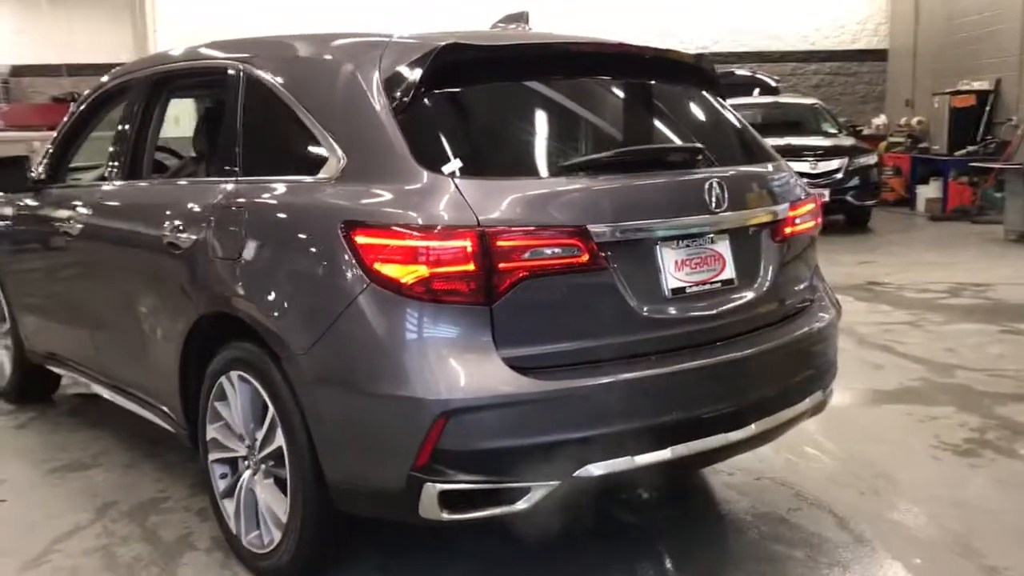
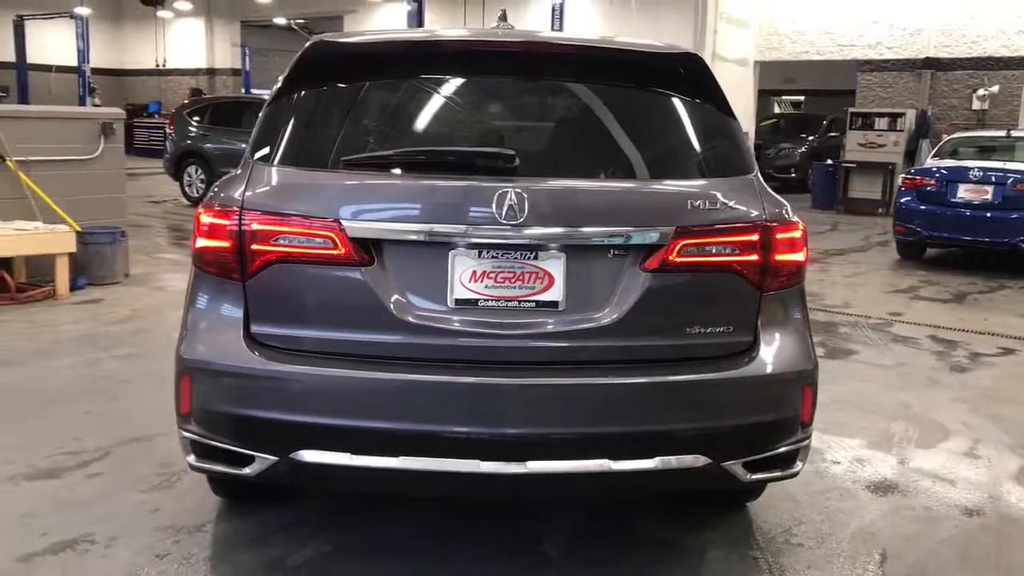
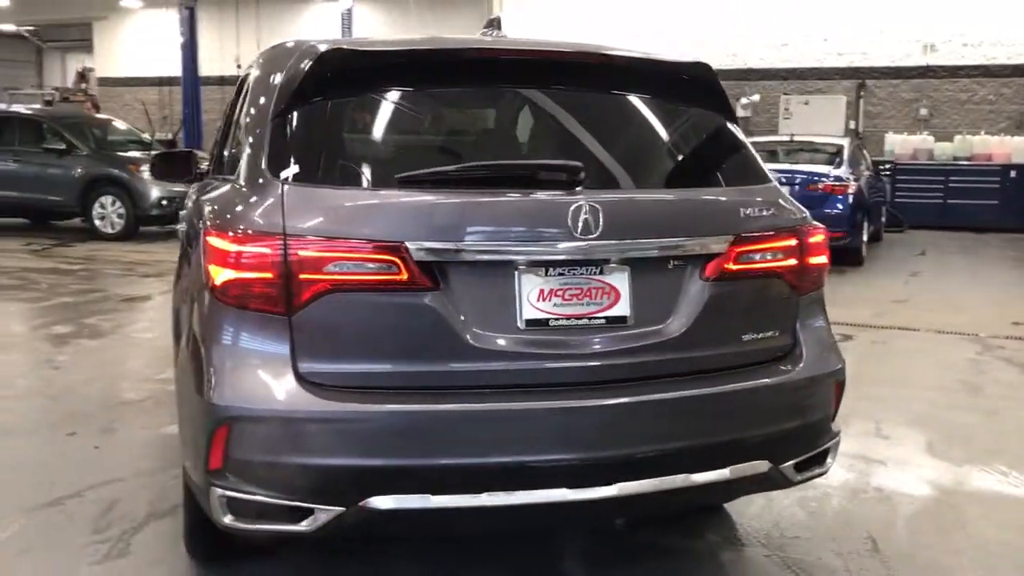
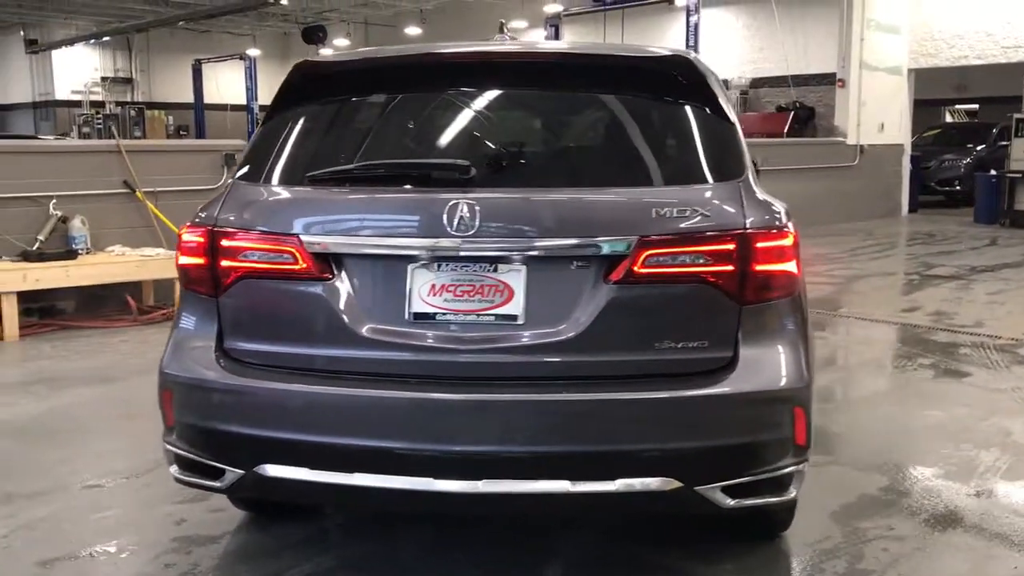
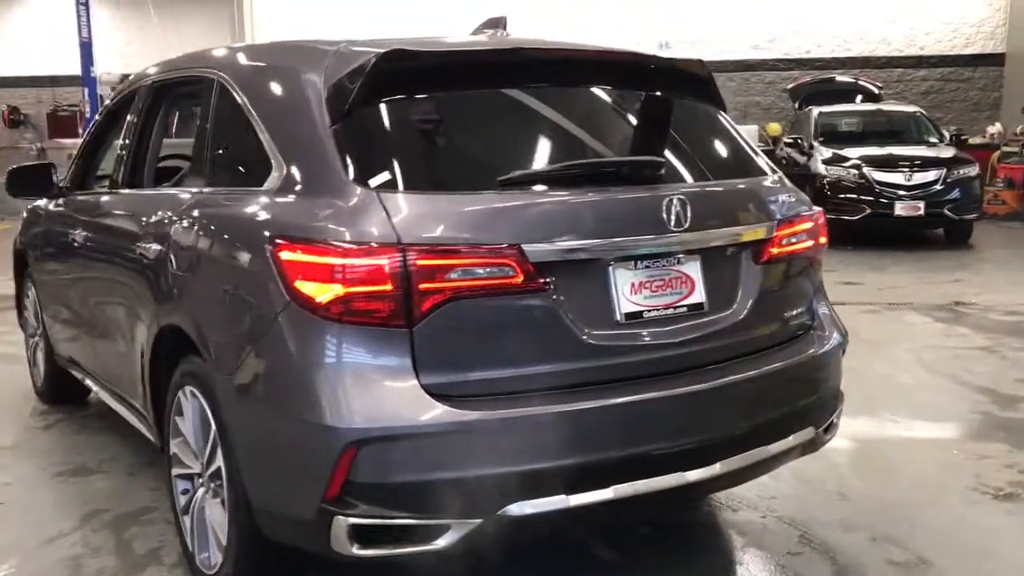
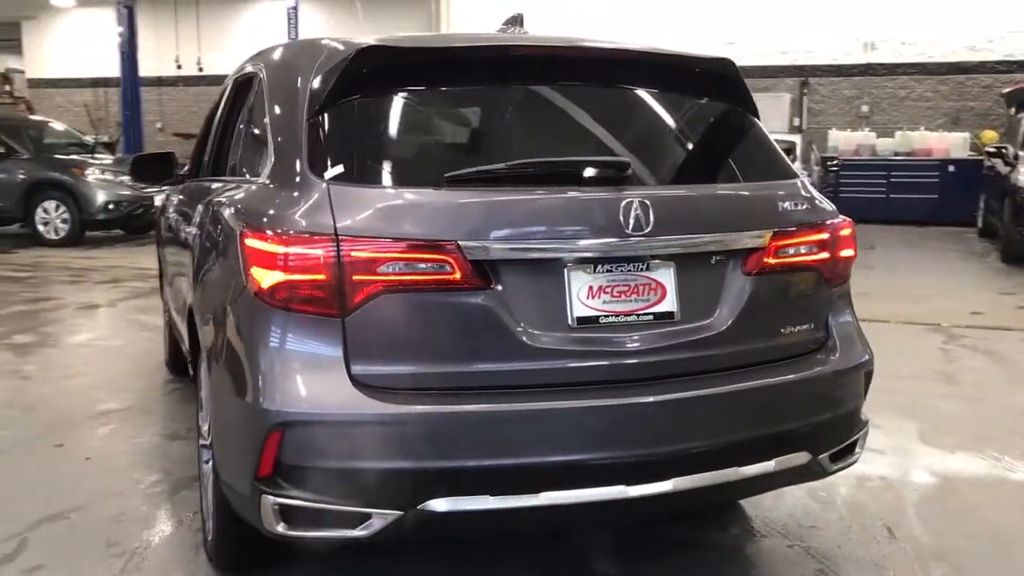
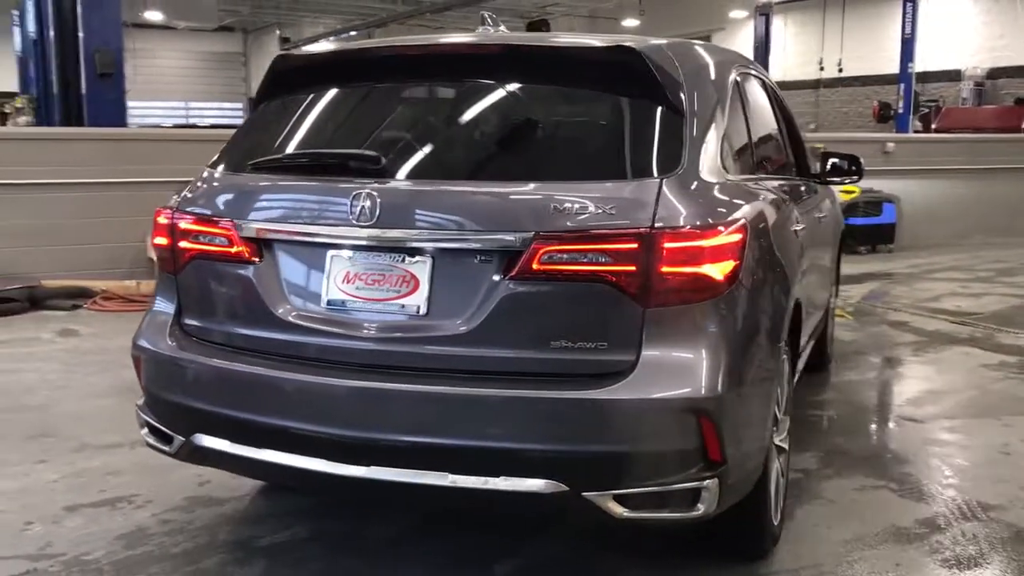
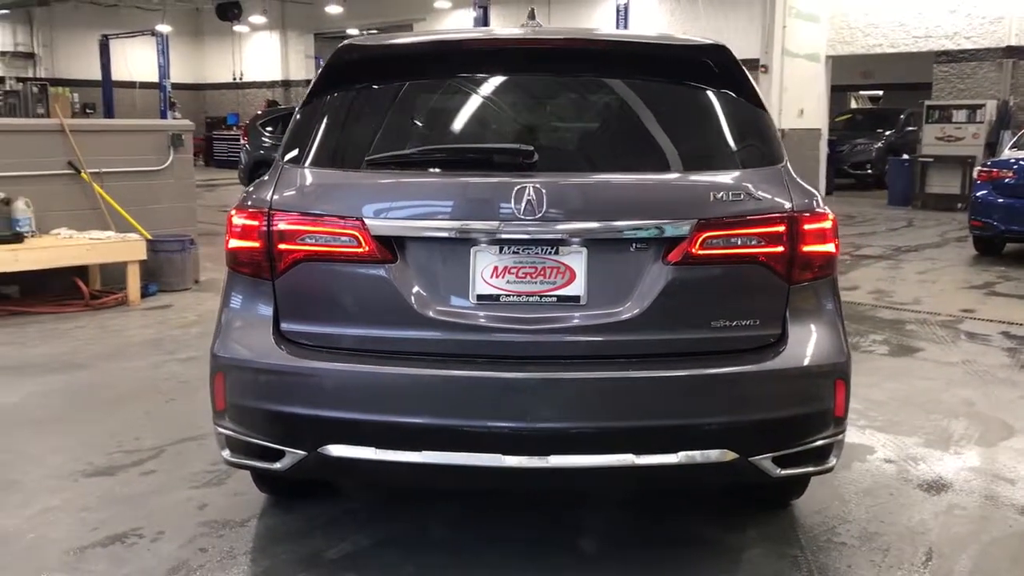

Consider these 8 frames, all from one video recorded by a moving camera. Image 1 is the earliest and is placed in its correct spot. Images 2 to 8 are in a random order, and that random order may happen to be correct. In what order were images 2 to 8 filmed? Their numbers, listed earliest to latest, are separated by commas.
5, 6, 3, 2, 8, 4, 7
